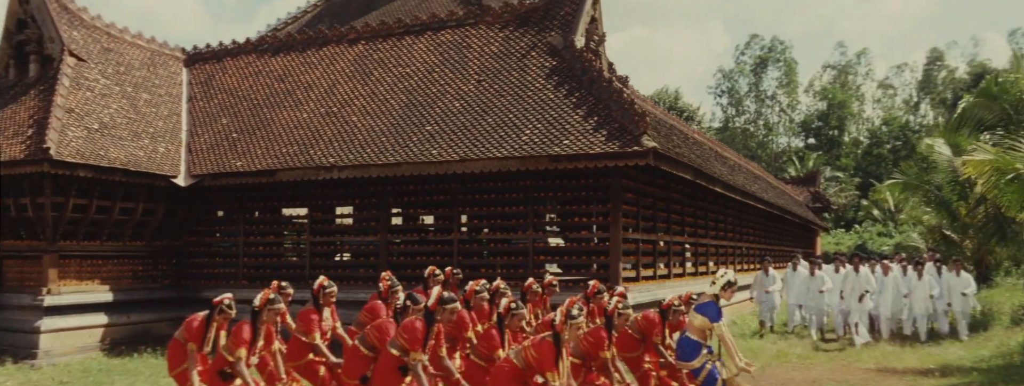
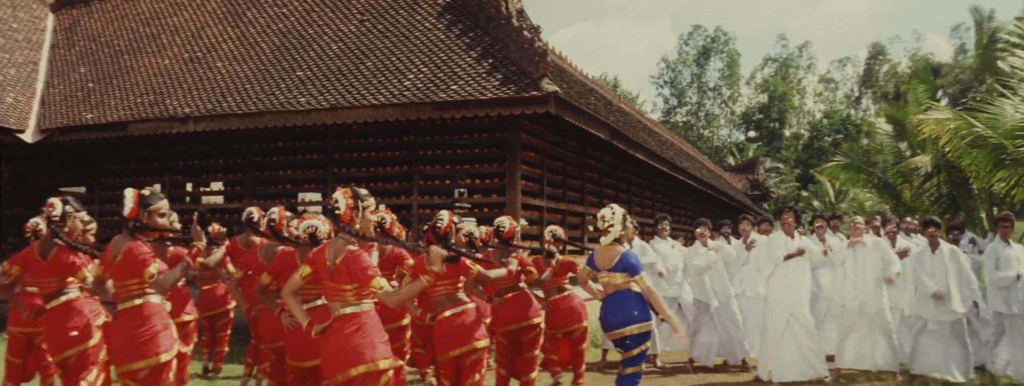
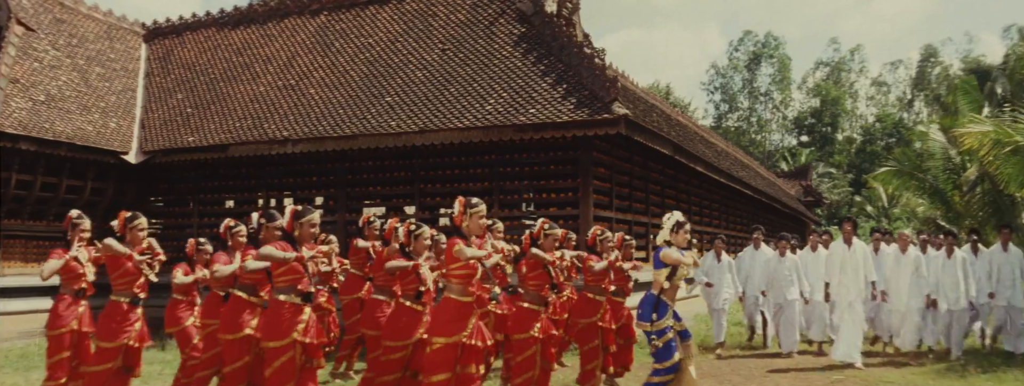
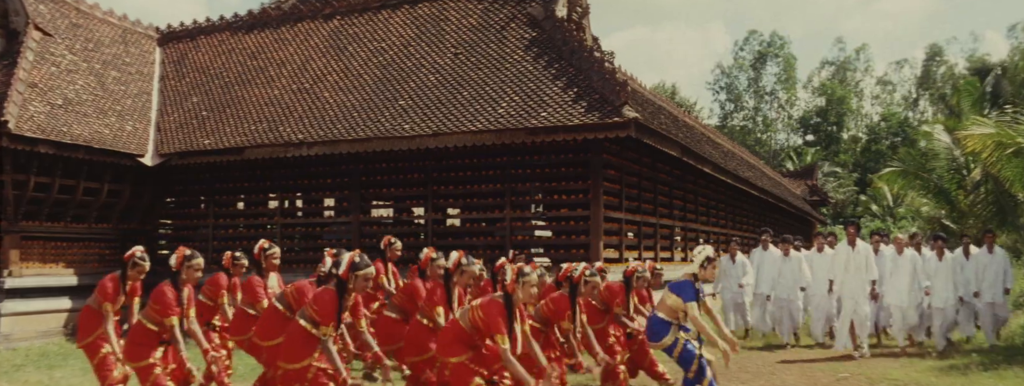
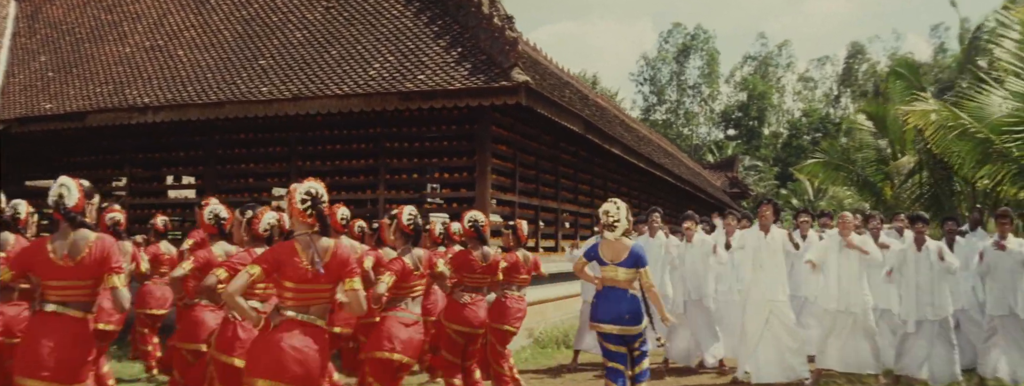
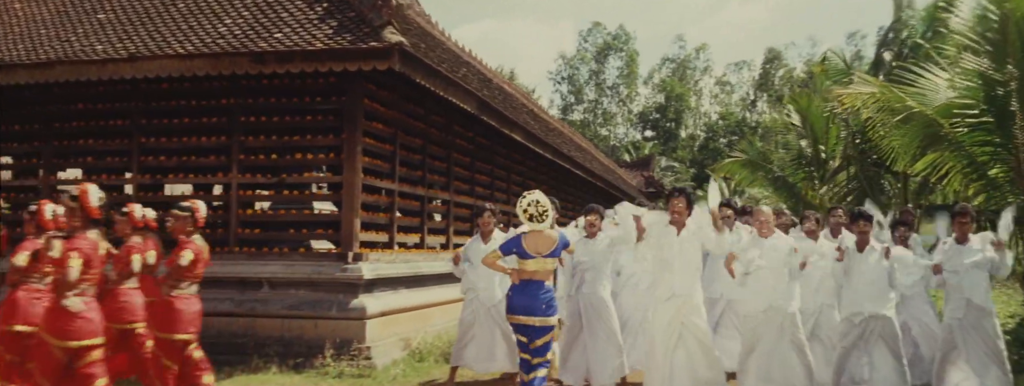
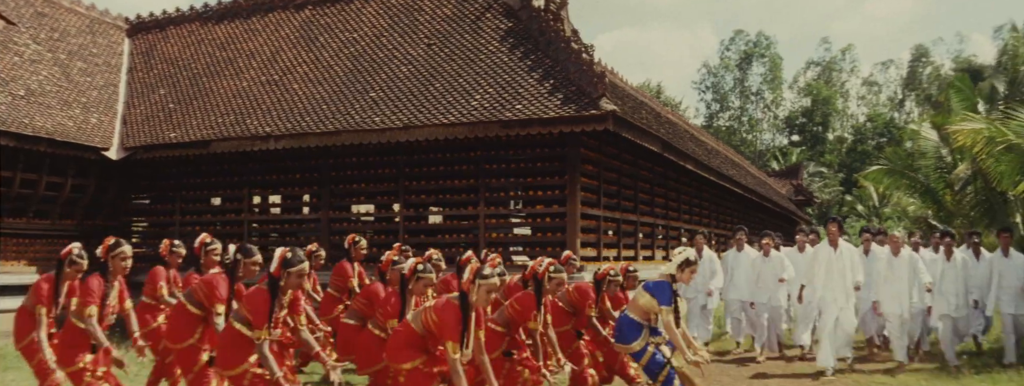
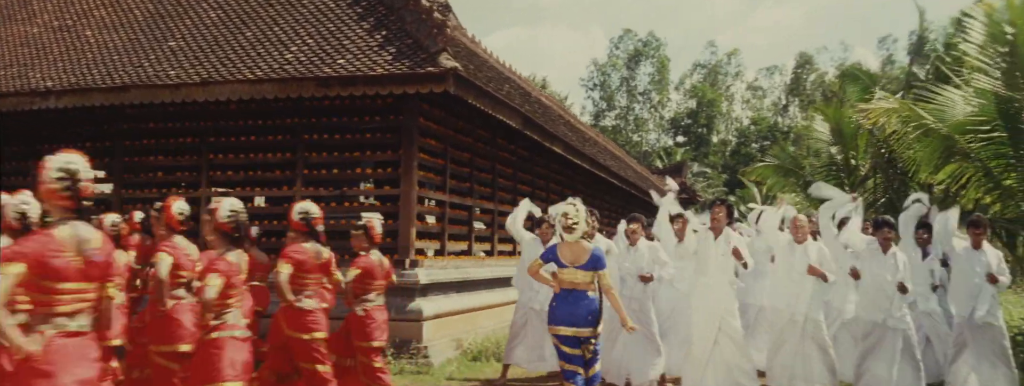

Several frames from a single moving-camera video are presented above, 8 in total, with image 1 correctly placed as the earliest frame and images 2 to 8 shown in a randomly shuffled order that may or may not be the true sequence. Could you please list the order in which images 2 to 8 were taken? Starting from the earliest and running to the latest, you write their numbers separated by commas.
4, 3, 7, 2, 5, 8, 6
